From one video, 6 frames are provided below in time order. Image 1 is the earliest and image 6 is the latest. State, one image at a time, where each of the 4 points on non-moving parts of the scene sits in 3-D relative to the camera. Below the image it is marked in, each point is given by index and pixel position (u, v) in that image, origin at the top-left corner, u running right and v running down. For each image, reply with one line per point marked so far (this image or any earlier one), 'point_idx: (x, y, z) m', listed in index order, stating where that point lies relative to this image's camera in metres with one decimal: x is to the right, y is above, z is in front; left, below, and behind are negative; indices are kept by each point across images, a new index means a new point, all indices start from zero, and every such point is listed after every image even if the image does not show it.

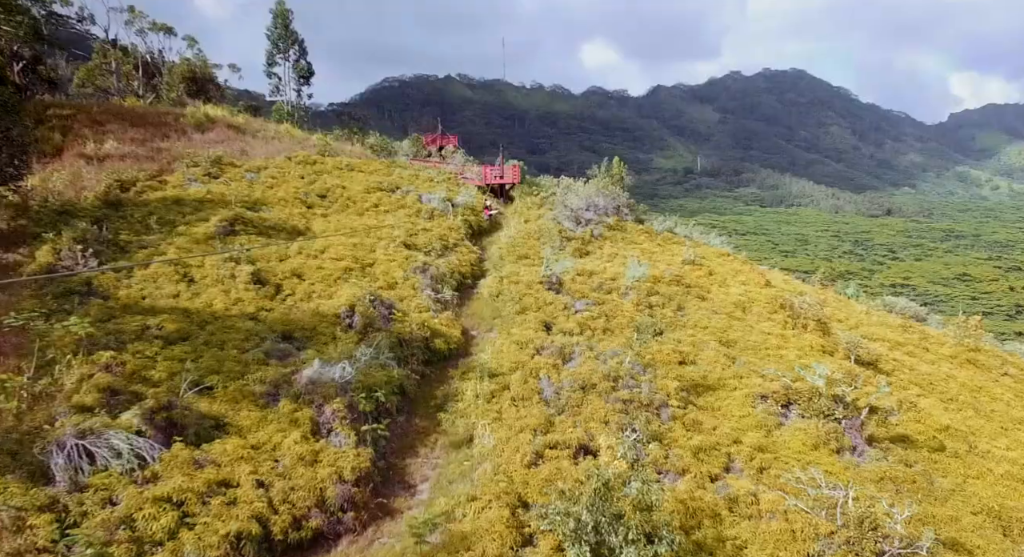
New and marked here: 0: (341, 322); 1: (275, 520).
0: (-3.7, -0.9, +17.6) m
1: (-3.3, -3.3, +11.2) m
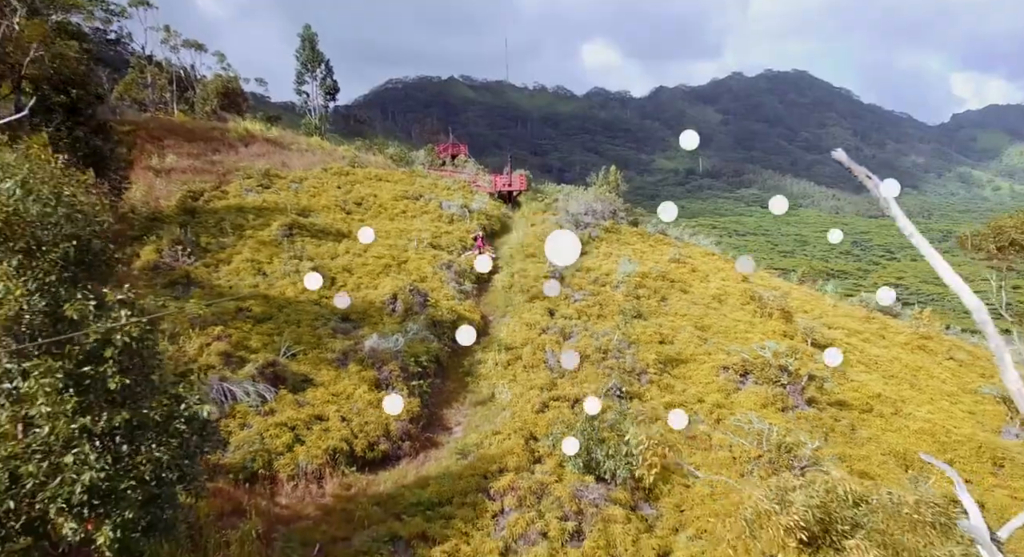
0: (-3.4, -0.8, +22.1) m
1: (-3.0, -3.1, +15.7) m
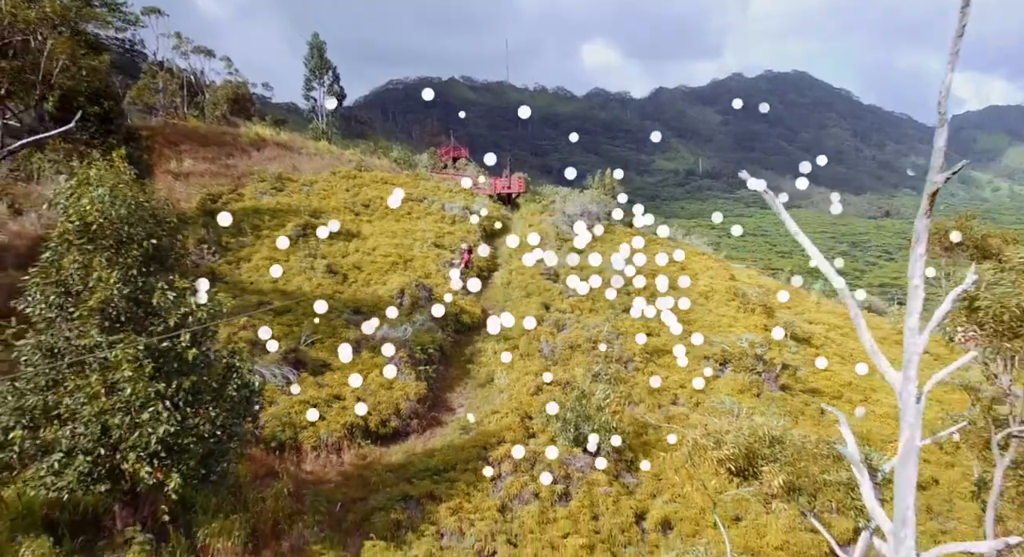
0: (-3.5, -0.7, +24.1) m
1: (-3.1, -3.0, +17.7) m
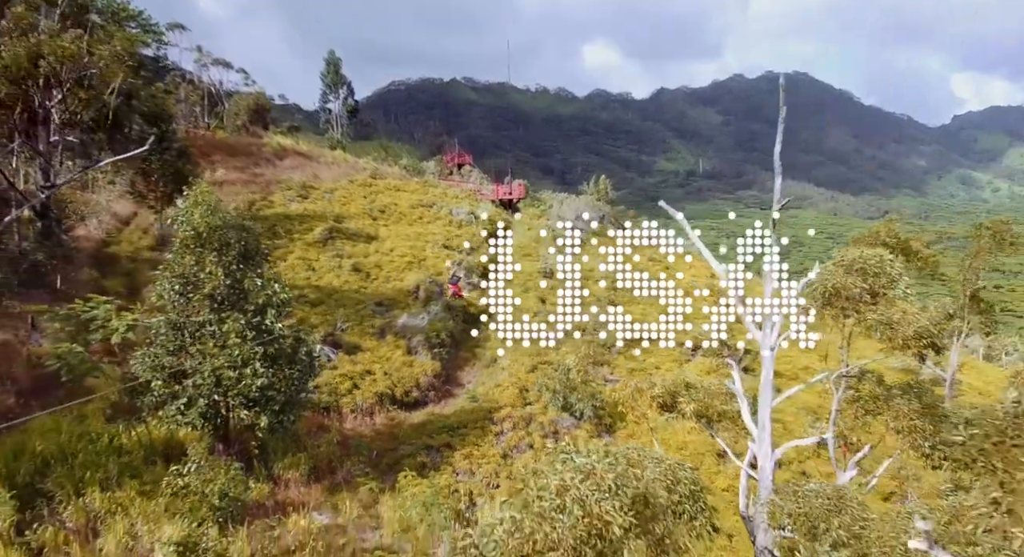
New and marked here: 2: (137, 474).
0: (-3.5, -0.6, +28.1) m
1: (-3.1, -2.9, +21.6) m
2: (-6.6, -3.4, +14.2) m
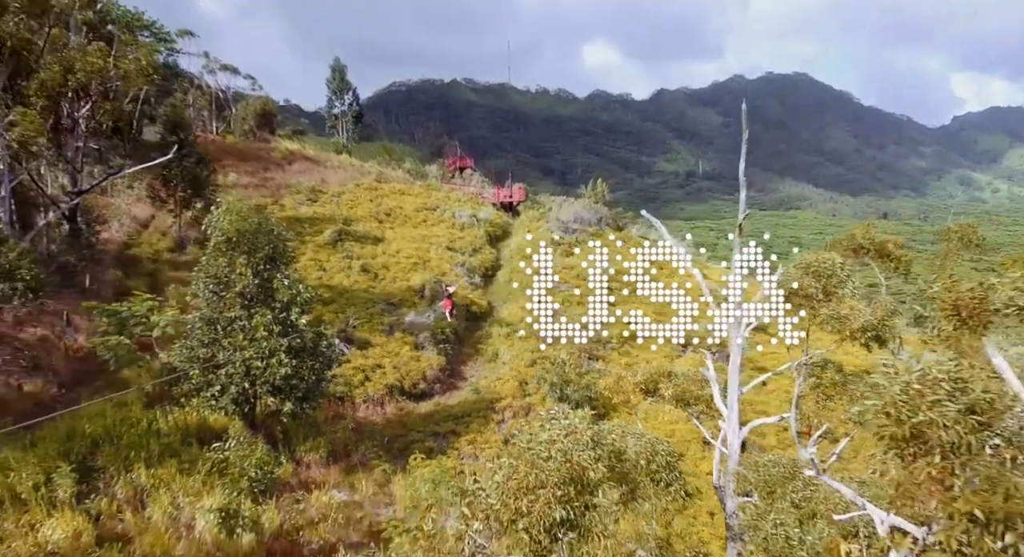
0: (-3.4, -0.6, +29.7) m
1: (-3.1, -2.9, +23.2) m
2: (-6.6, -3.4, +15.8) m
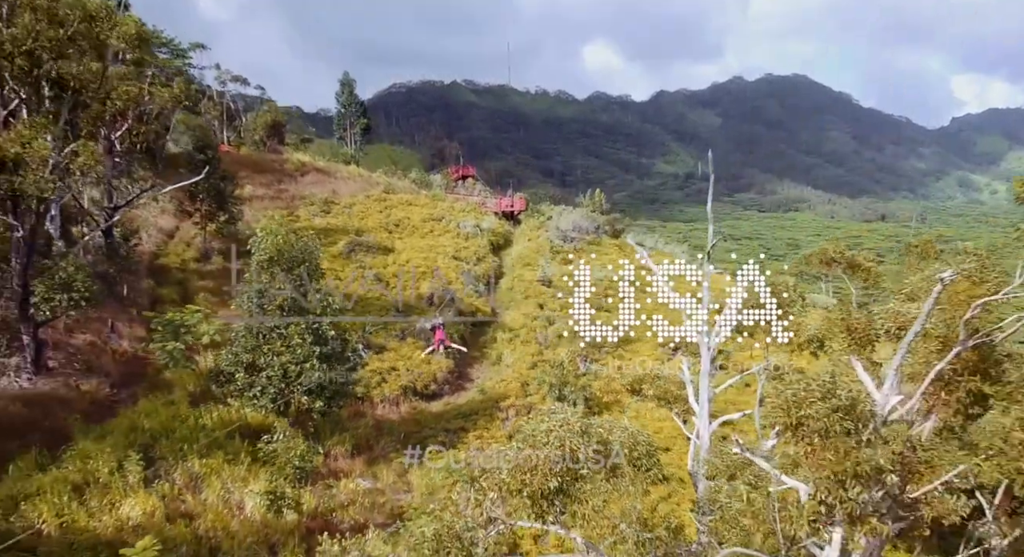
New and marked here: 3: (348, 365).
0: (-3.4, -0.9, +32.0) m
1: (-3.0, -3.3, +25.6) m
2: (-6.5, -3.7, +18.1) m
3: (-4.0, -2.1, +19.9) m
